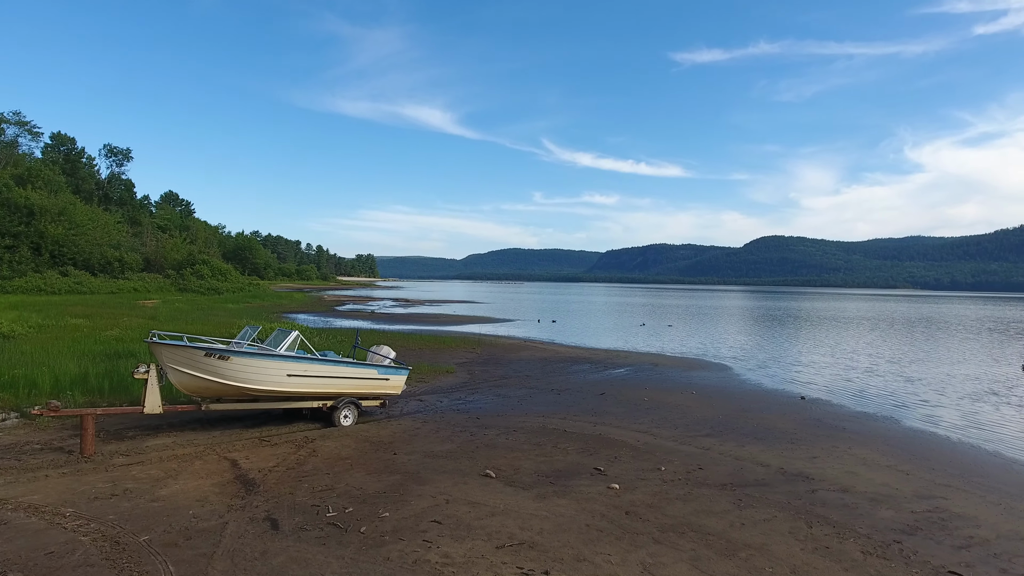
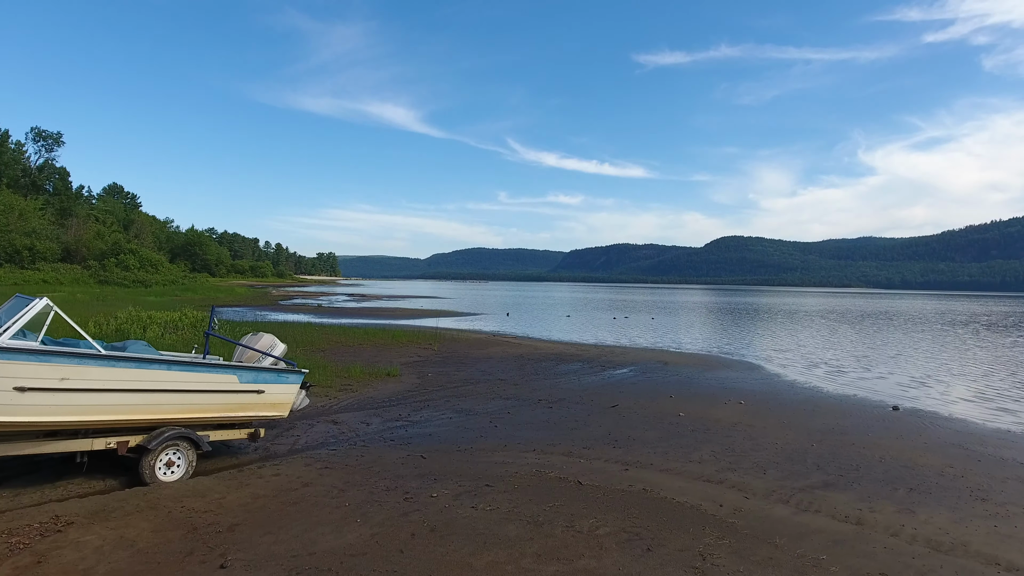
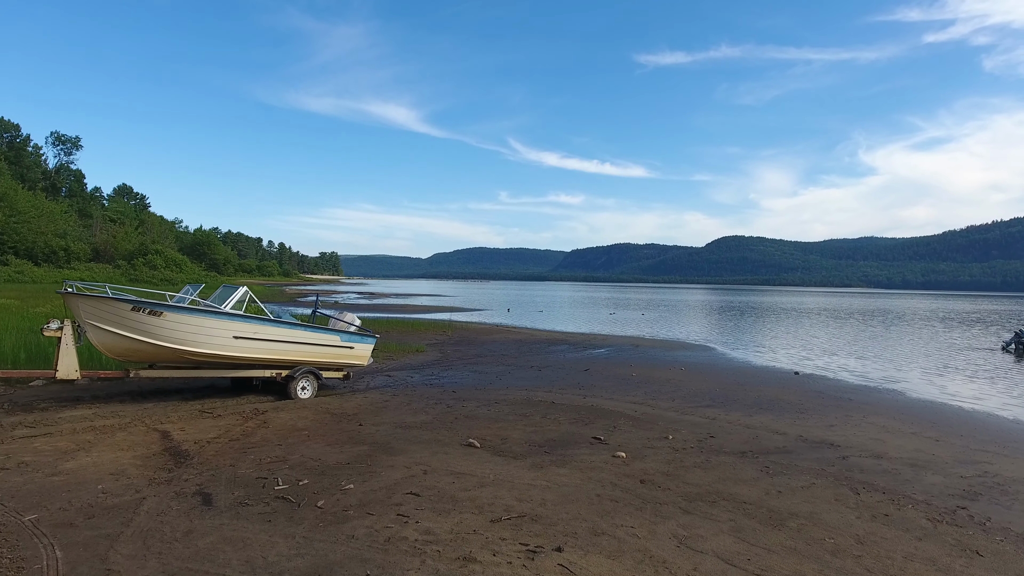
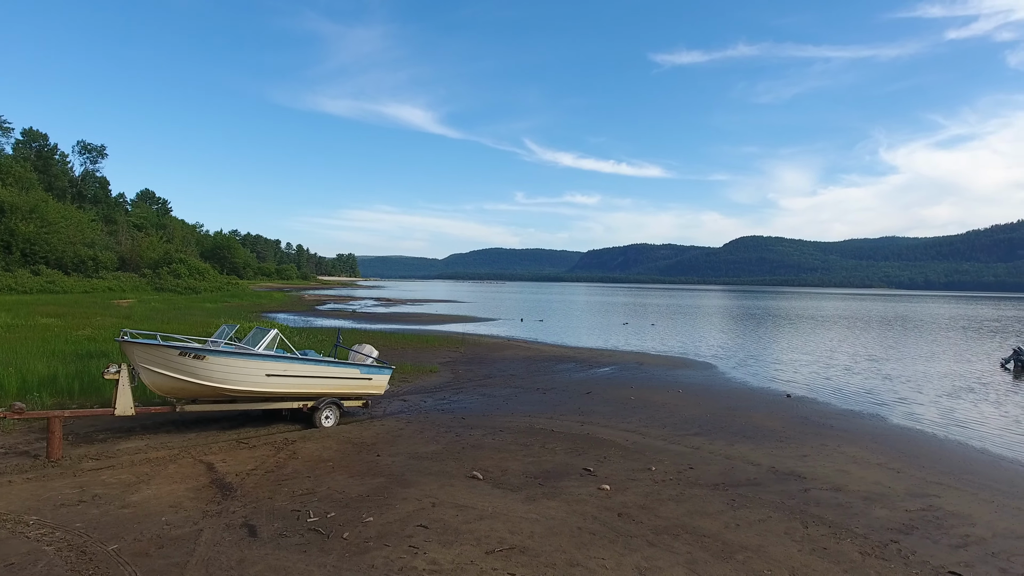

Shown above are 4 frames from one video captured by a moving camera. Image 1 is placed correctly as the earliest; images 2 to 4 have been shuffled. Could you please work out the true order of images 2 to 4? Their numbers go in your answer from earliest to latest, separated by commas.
4, 3, 2
